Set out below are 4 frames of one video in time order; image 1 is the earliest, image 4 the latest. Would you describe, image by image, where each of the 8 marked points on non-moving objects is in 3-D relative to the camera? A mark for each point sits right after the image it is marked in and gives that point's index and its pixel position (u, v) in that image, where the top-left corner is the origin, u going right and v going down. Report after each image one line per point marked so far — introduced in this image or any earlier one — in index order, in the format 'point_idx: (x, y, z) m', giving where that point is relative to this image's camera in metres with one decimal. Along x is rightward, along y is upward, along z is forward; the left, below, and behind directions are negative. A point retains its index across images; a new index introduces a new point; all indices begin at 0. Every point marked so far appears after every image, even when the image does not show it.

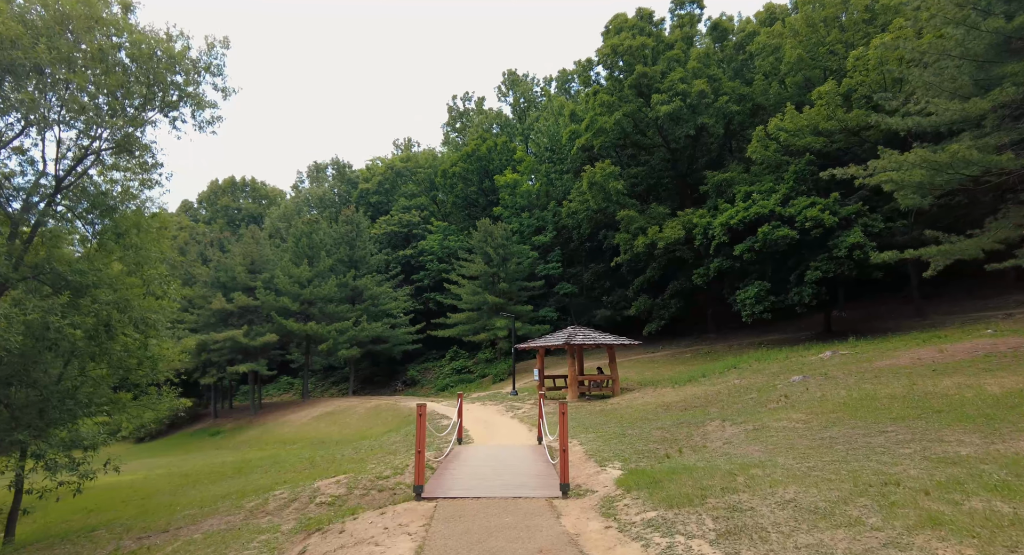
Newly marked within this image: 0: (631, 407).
0: (+4.0, -4.3, +18.7) m
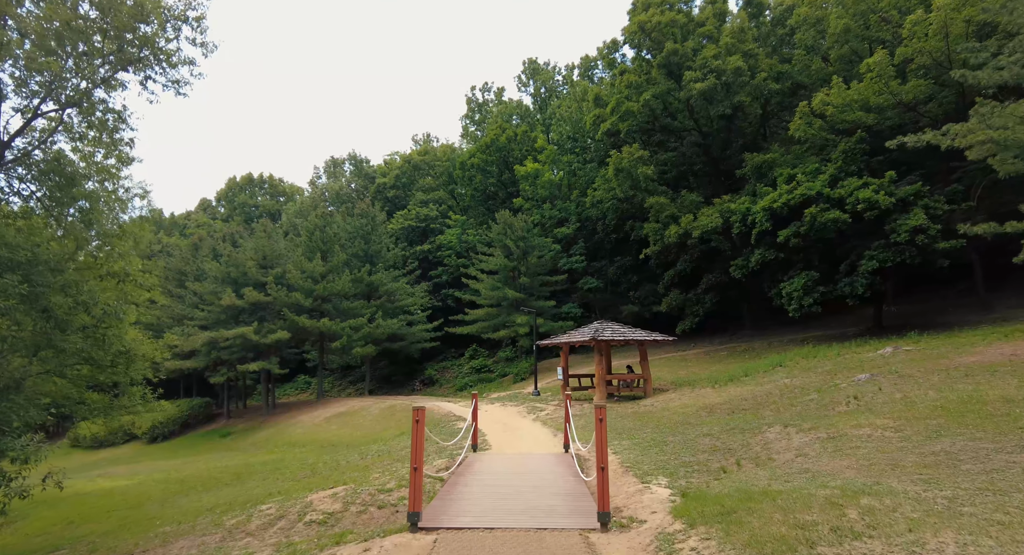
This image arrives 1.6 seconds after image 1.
0: (+4.6, -3.9, +16.7) m
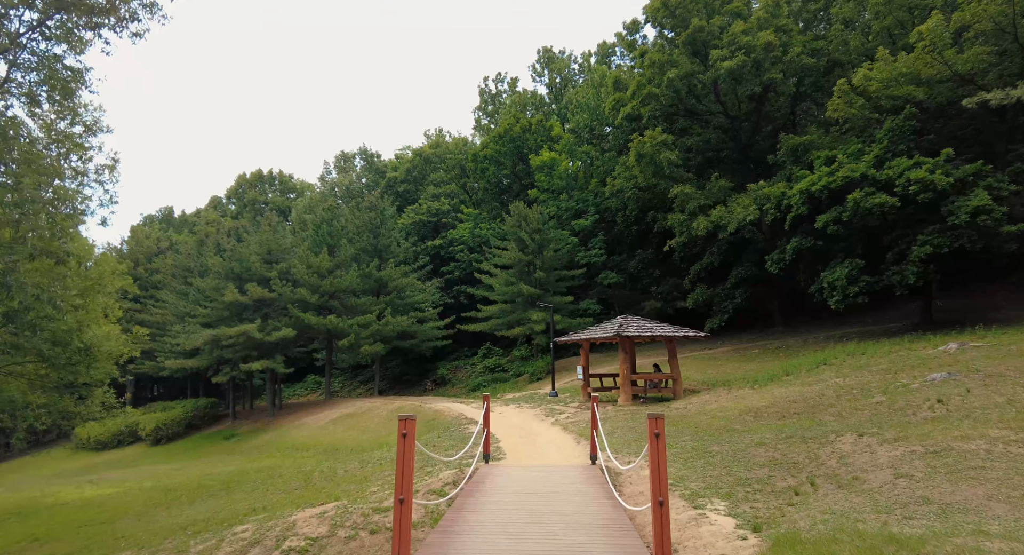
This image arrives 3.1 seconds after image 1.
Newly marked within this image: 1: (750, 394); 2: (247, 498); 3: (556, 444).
0: (+5.1, -3.6, +14.8) m
1: (+7.1, -3.4, +16.6) m
2: (-6.2, -5.2, +13.2) m
3: (+1.0, -4.0, +13.4) m
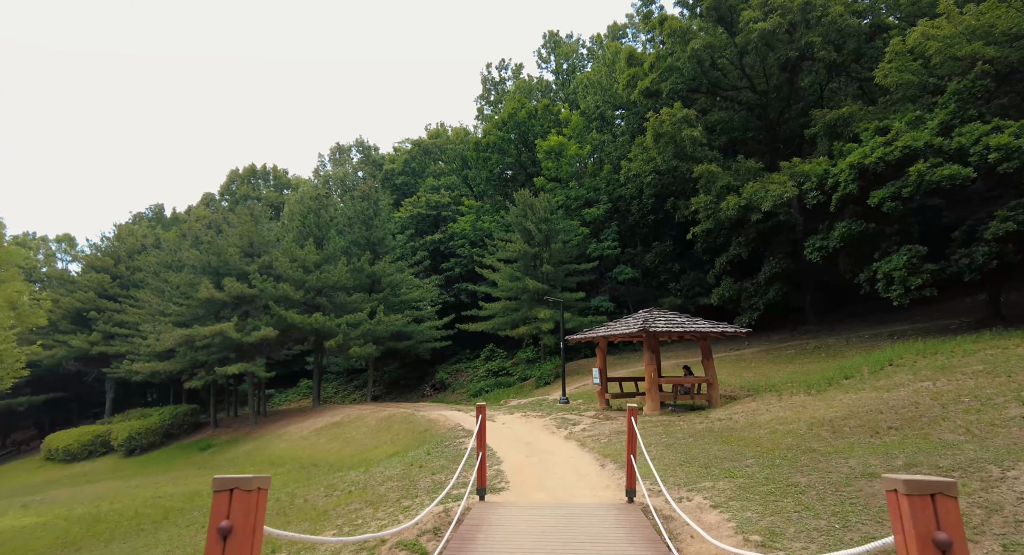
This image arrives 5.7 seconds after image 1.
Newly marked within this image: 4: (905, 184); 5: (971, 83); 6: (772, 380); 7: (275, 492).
0: (+5.2, -3.1, +11.7) m
1: (+7.2, -3.0, +13.5) m
2: (-6.1, -4.7, +10.2) m
3: (+1.1, -3.5, +10.3) m
4: (+13.1, +3.1, +18.6) m
5: (+15.2, +6.5, +18.6) m
6: (+8.6, -3.4, +18.5) m
7: (-5.8, -5.2, +13.6) m
